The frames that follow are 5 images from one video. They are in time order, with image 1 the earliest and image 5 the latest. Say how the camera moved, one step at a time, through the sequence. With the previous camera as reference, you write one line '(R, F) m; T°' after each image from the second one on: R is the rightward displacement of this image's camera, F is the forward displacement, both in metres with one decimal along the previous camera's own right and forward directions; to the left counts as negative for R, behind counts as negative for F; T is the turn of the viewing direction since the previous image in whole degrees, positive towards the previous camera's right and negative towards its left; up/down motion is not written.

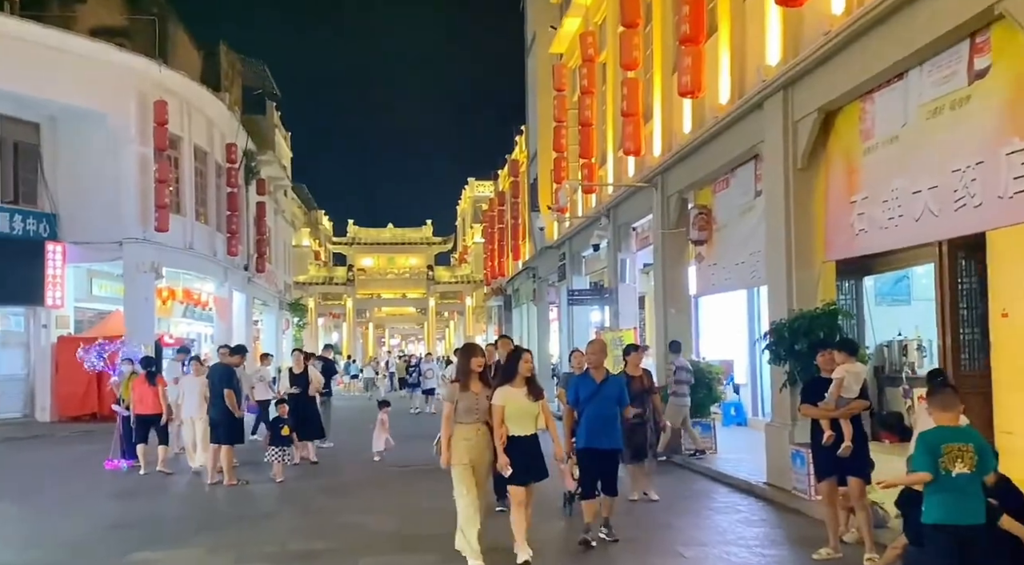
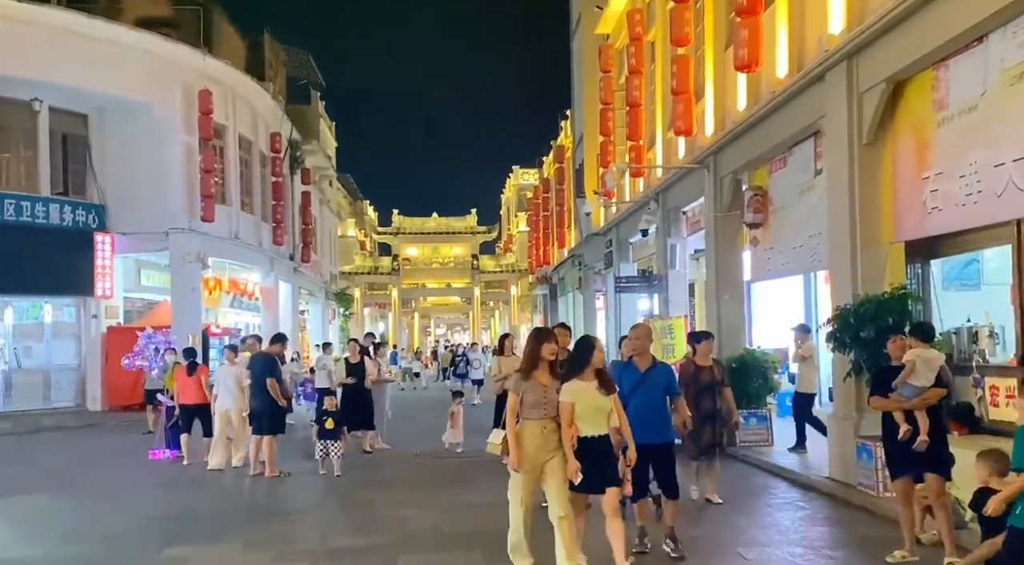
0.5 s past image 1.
(0.0, +0.4) m; -3°
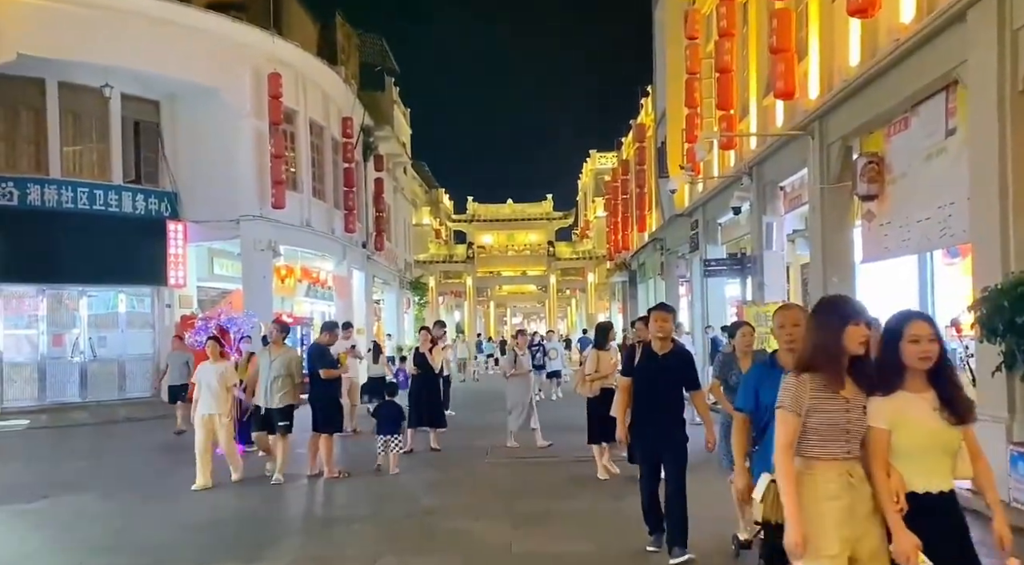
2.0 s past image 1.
(-0.1, +1.1) m; -4°
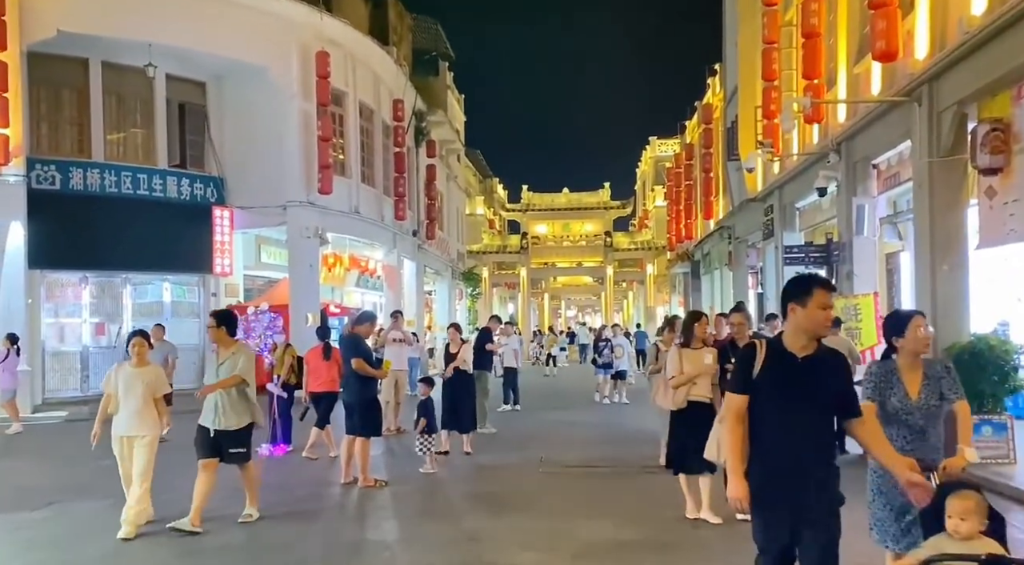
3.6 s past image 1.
(-0.1, +1.3) m; -3°
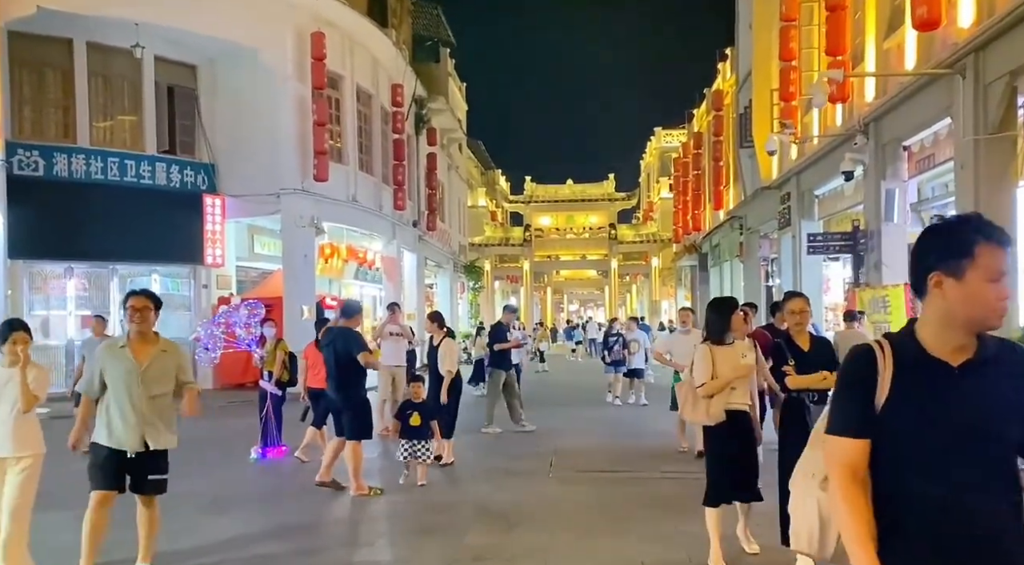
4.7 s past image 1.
(-0.1, +1.0) m; 0°
